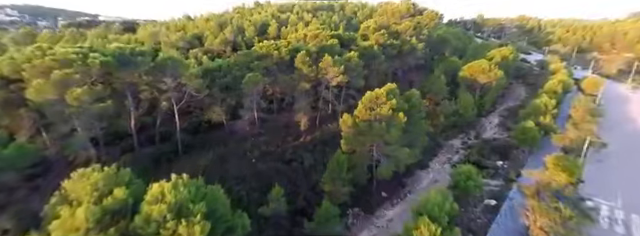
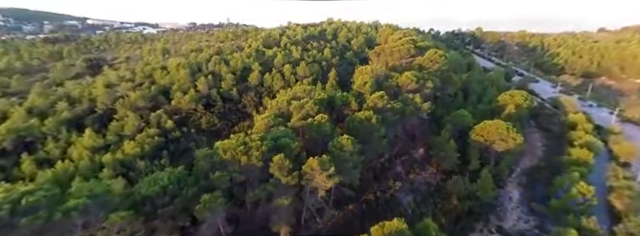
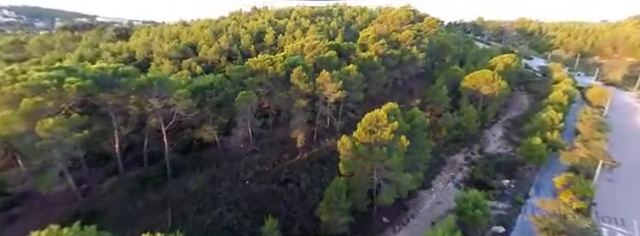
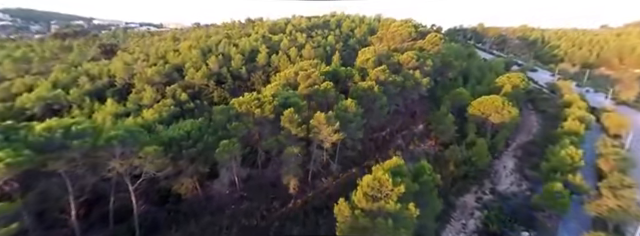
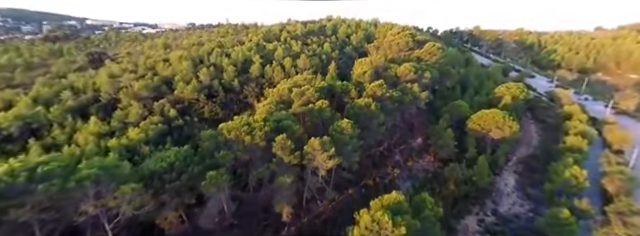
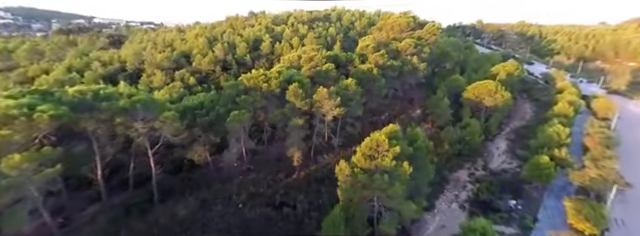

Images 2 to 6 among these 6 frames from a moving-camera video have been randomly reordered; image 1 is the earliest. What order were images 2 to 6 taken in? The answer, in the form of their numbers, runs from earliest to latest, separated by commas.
3, 6, 4, 5, 2
